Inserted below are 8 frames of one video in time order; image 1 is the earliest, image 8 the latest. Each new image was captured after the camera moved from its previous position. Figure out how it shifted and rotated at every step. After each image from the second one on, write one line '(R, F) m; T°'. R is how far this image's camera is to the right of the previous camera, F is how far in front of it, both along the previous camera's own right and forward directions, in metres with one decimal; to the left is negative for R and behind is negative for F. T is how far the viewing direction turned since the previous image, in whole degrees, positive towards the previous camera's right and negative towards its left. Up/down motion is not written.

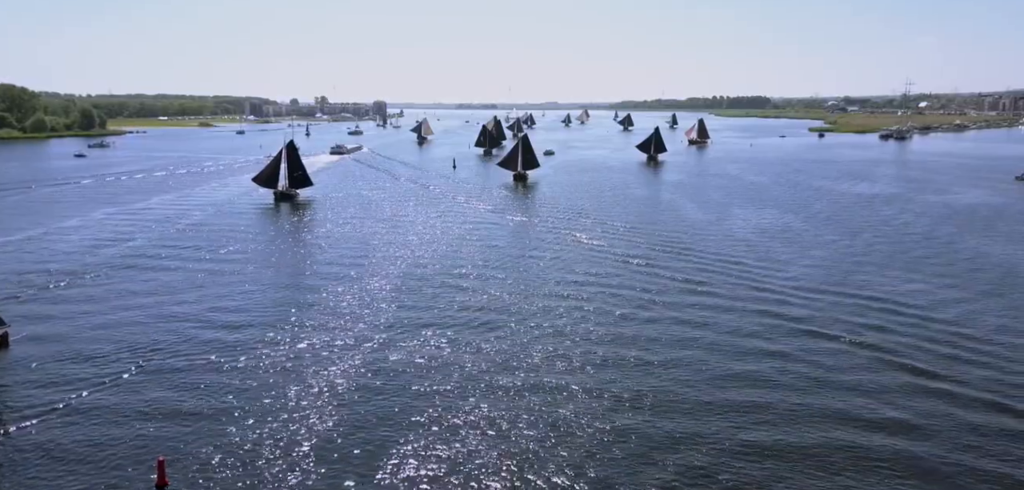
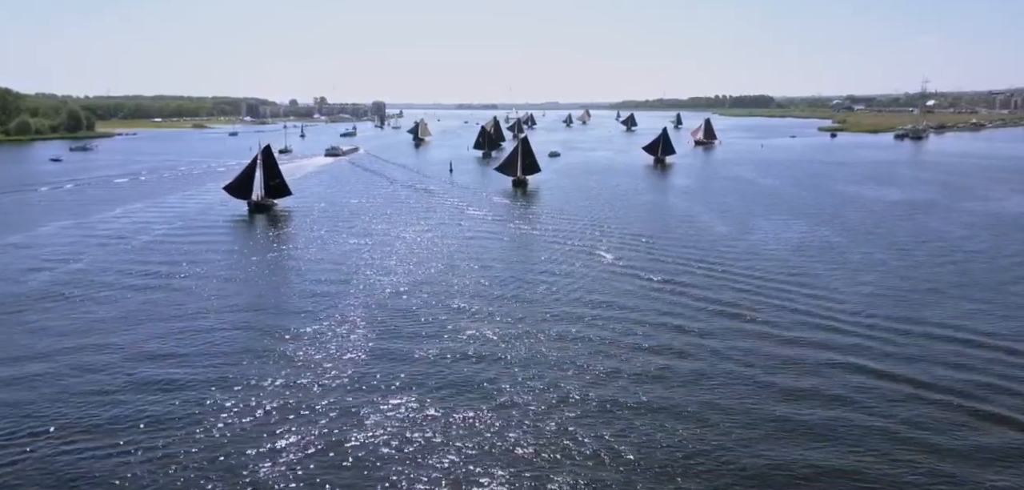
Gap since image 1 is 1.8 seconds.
(0.0, +2.0) m; 0°
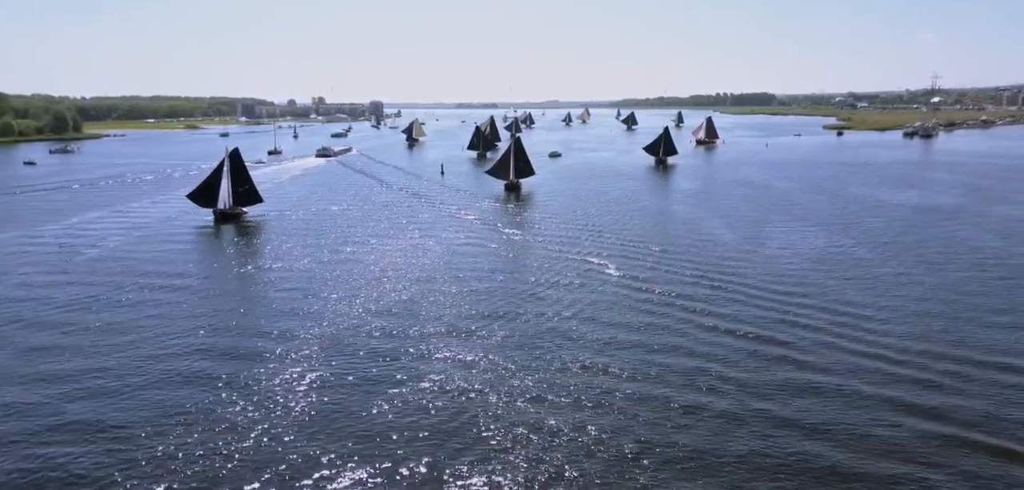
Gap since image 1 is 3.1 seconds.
(+0.3, +1.6) m; 0°
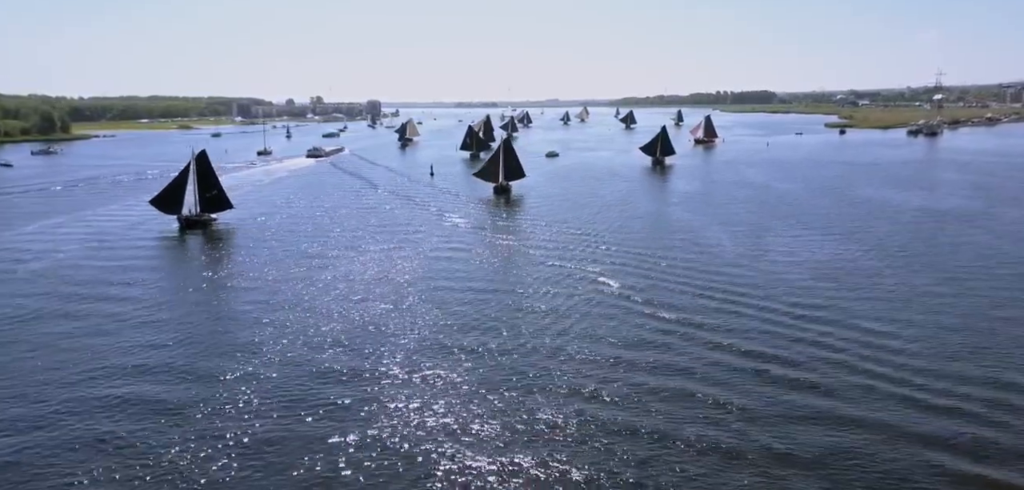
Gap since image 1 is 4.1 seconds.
(+0.4, +1.1) m; 0°
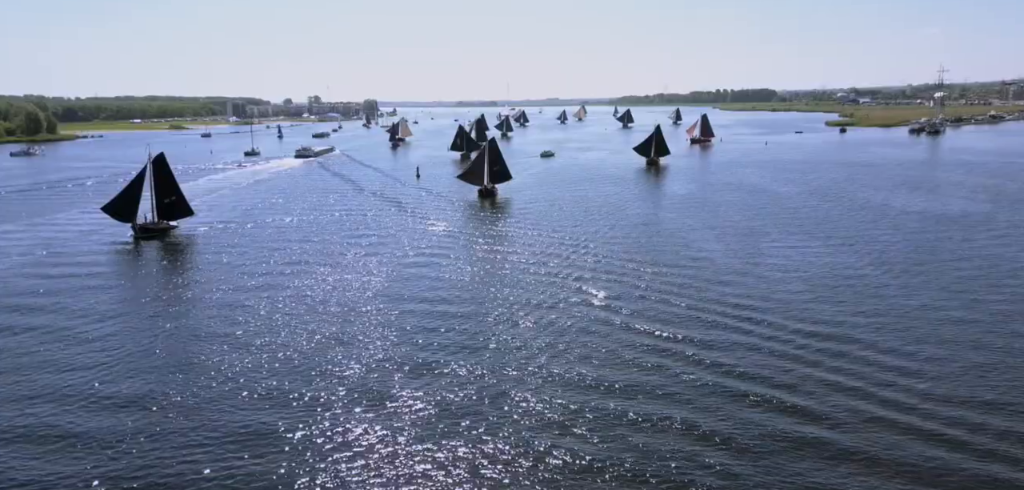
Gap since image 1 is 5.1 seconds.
(+0.5, +1.1) m; 0°
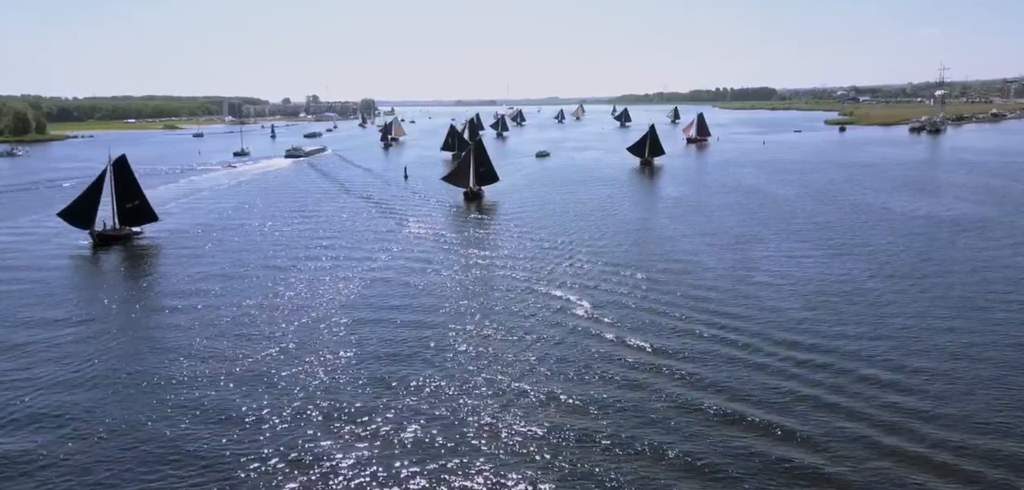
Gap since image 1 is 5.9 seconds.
(+0.4, +0.8) m; 0°
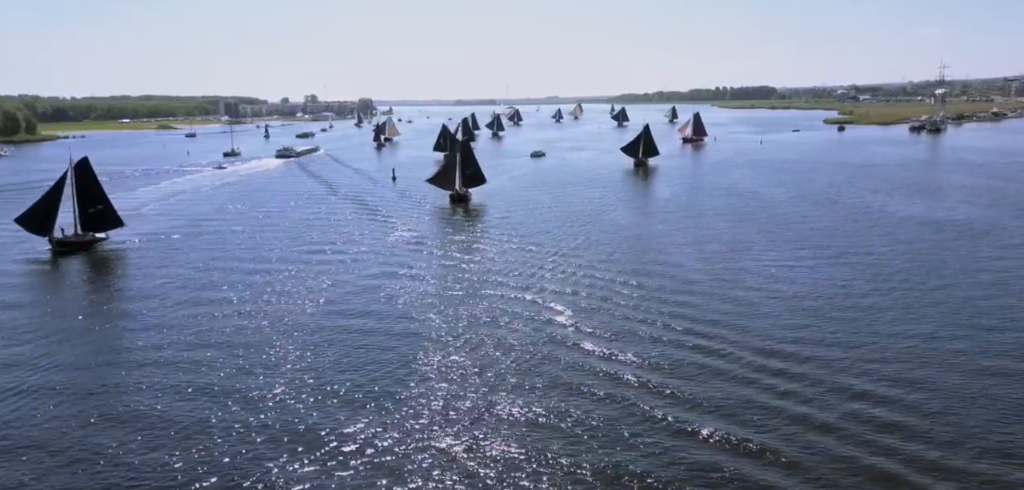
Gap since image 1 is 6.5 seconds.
(+0.4, +0.7) m; 0°
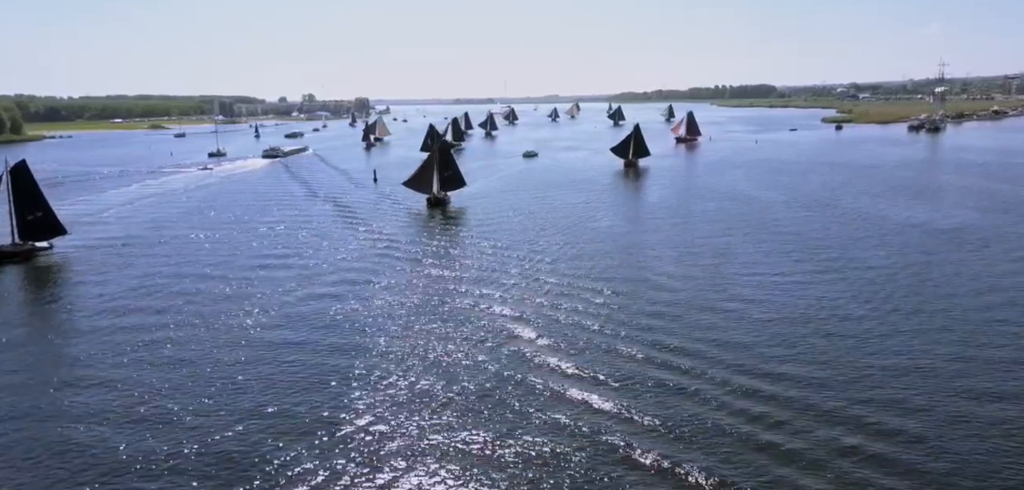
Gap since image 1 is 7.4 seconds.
(+0.6, +0.9) m; 0°
